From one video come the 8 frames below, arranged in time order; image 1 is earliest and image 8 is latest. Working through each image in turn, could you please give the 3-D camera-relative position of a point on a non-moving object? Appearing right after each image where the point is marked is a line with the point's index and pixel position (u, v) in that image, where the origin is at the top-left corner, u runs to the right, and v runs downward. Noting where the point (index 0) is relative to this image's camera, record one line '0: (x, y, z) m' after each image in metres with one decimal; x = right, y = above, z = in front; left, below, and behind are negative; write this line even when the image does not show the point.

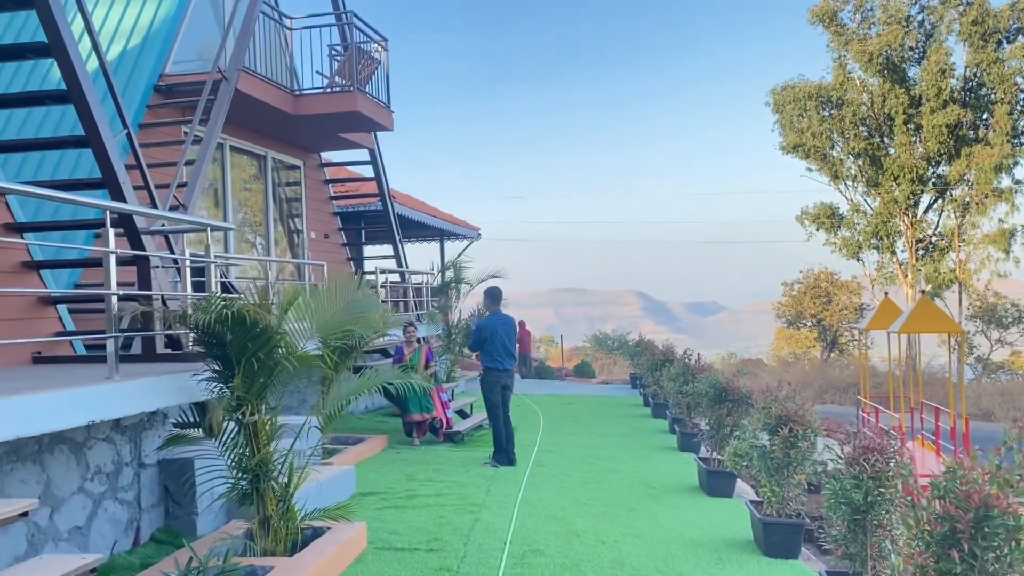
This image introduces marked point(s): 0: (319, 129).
0: (-2.5, +2.1, +11.2) m
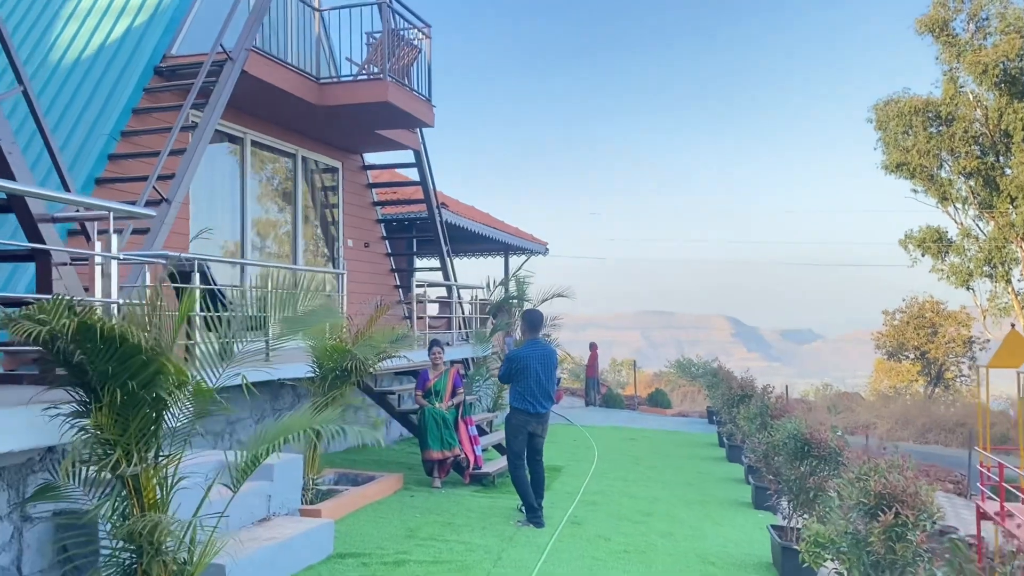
0: (-1.9, +1.9, +10.0) m
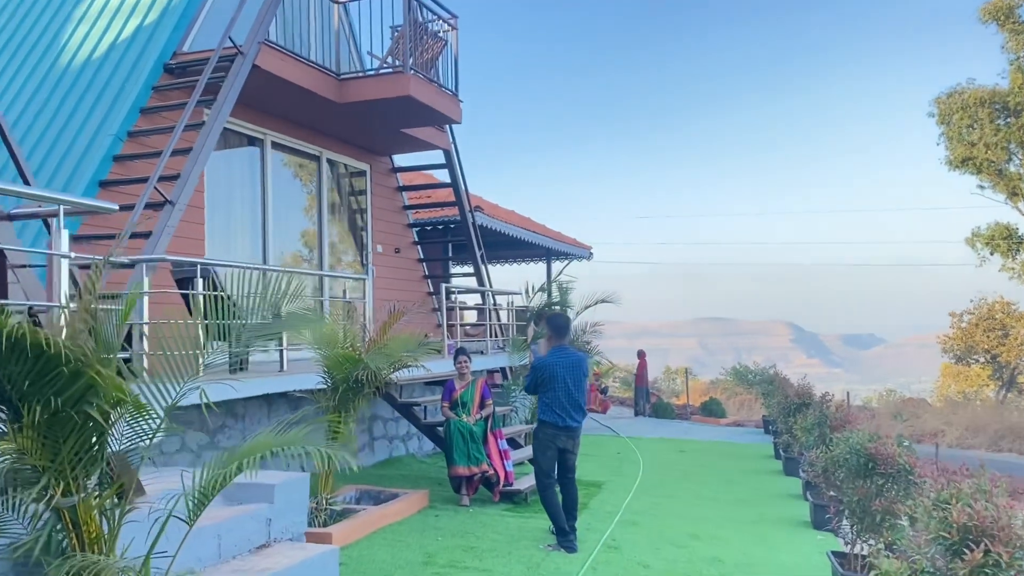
0: (-1.5, +1.9, +9.6) m
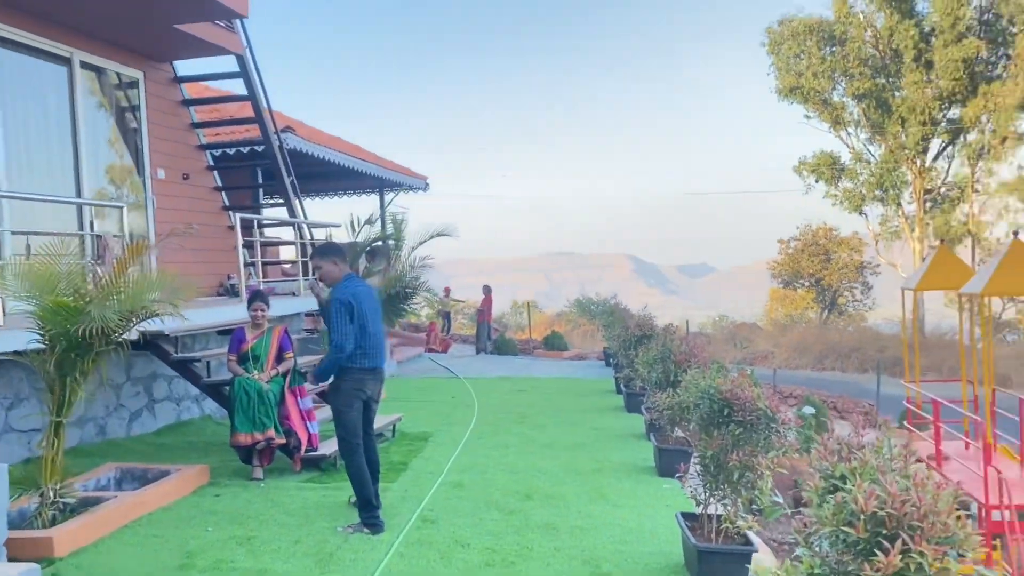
0: (-3.4, +2.5, +7.8) m
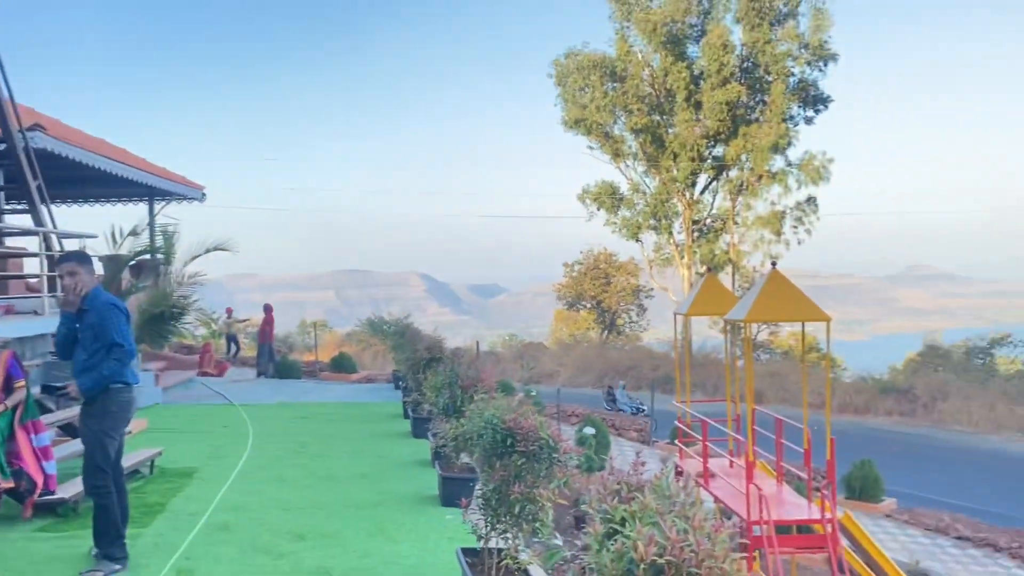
0: (-5.1, +2.4, +6.6) m
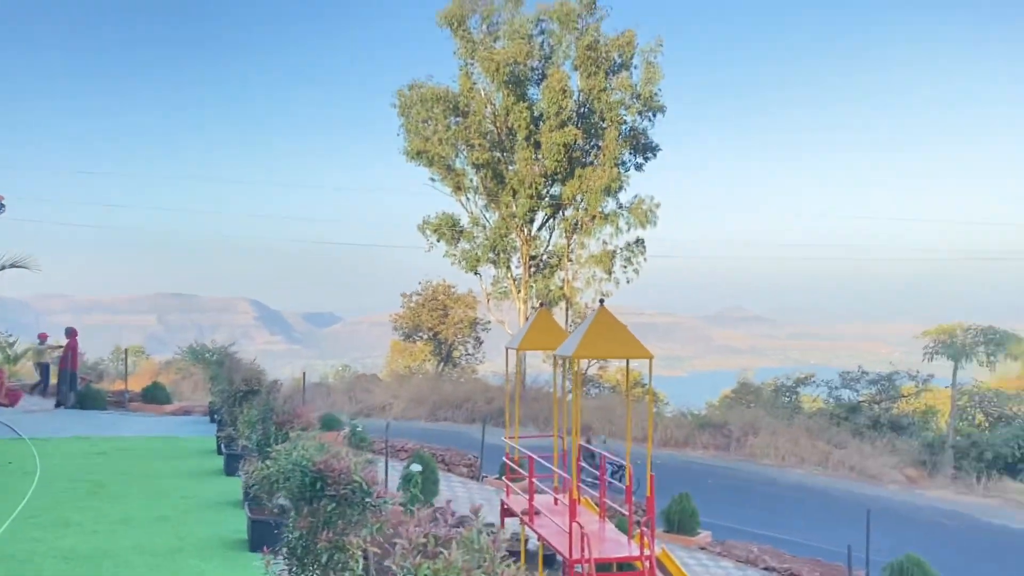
0: (-6.3, +2.3, +5.4) m
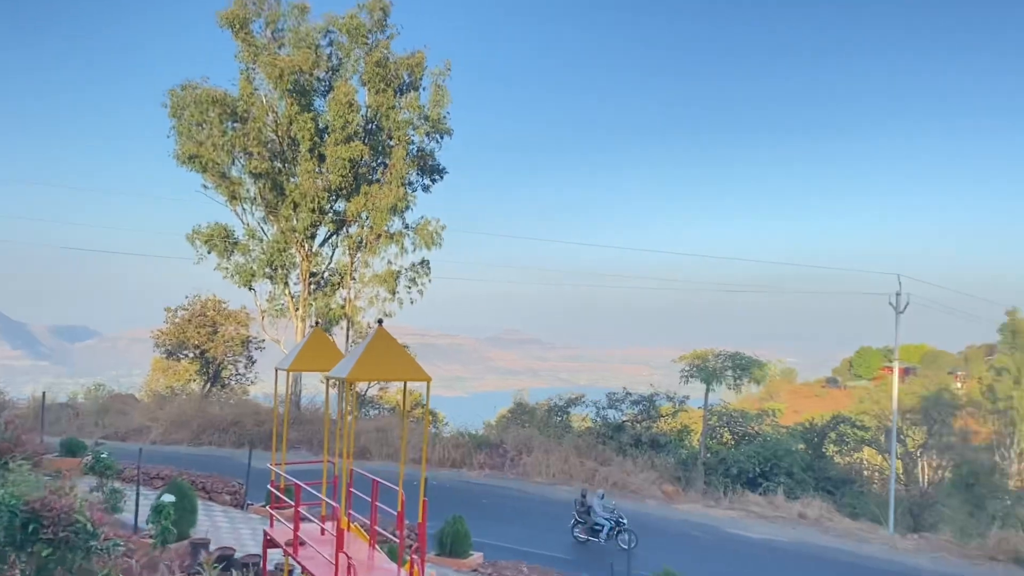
0: (-7.4, +2.4, +3.6) m
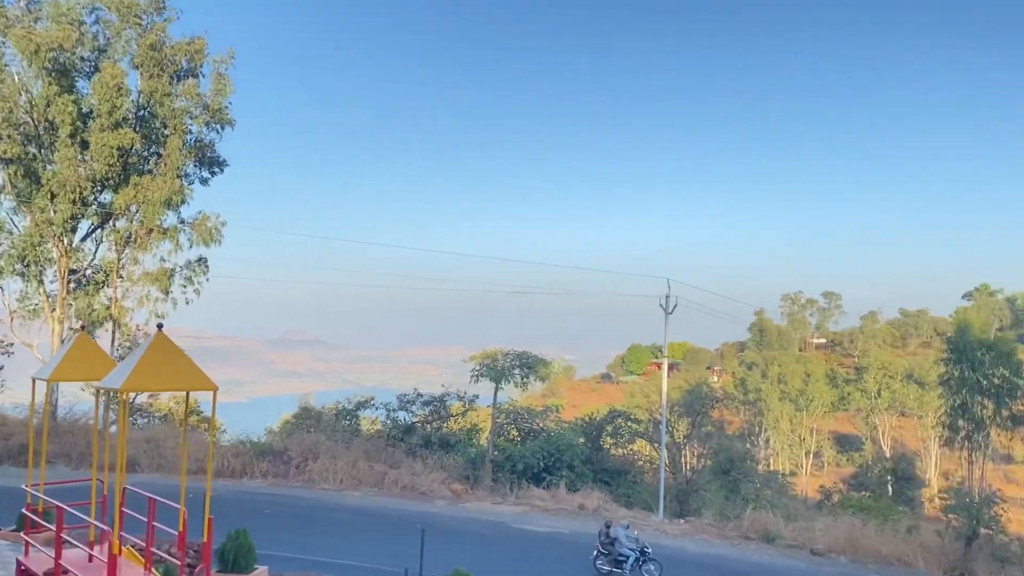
0: (-7.9, +2.4, +1.6) m
